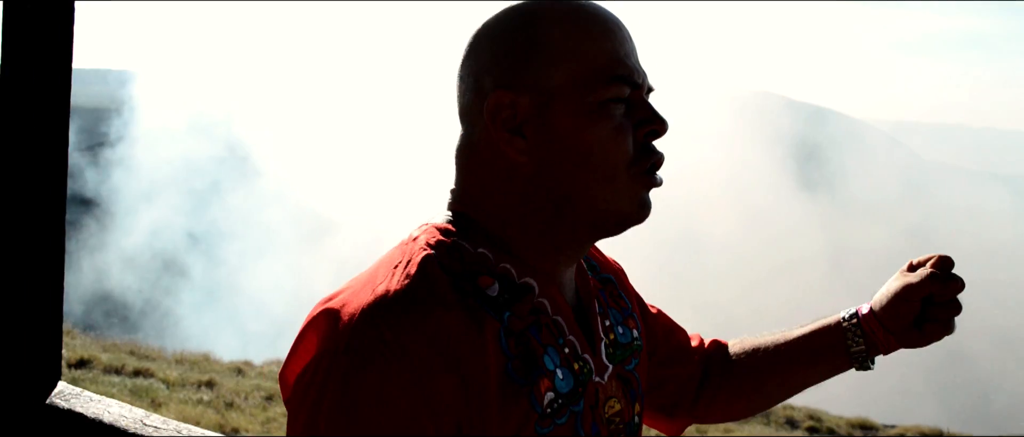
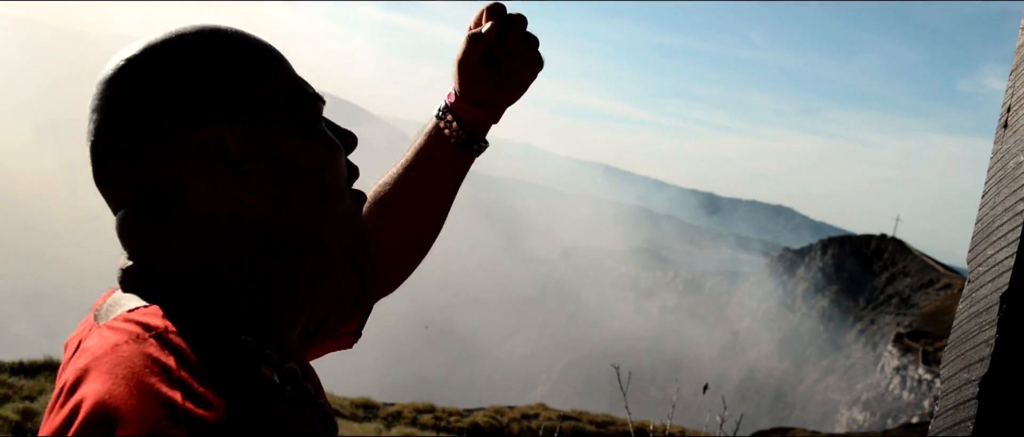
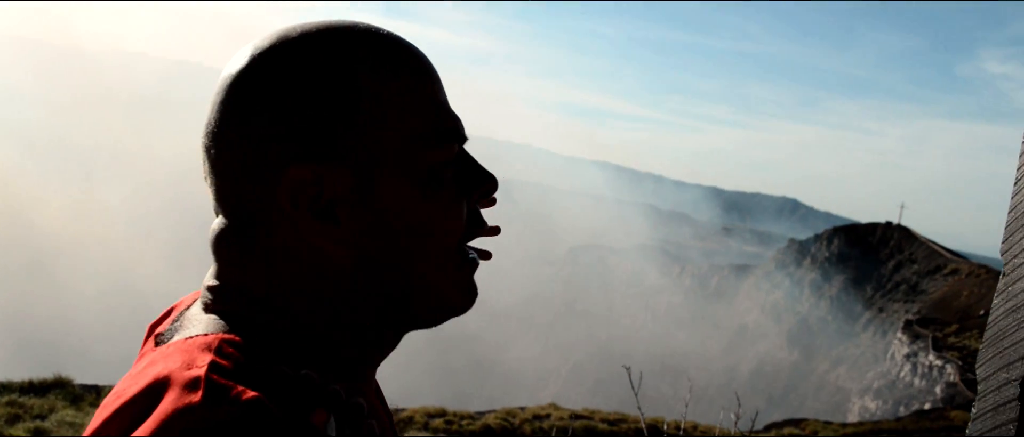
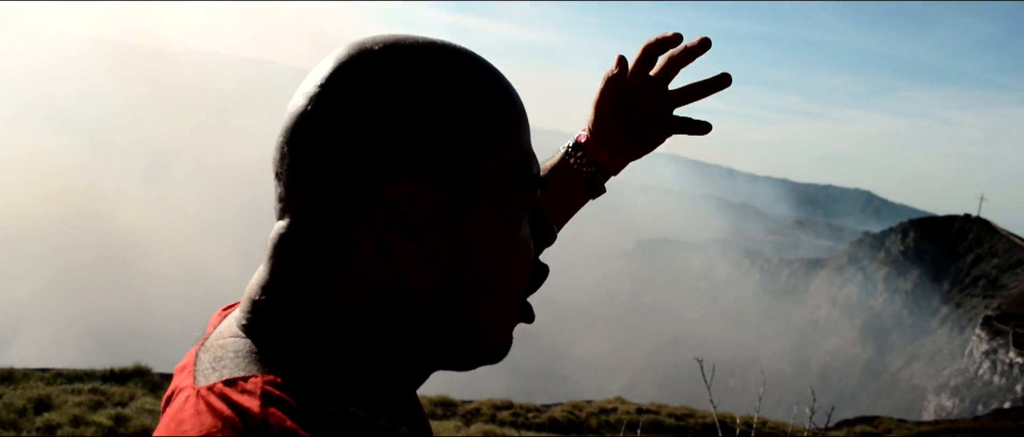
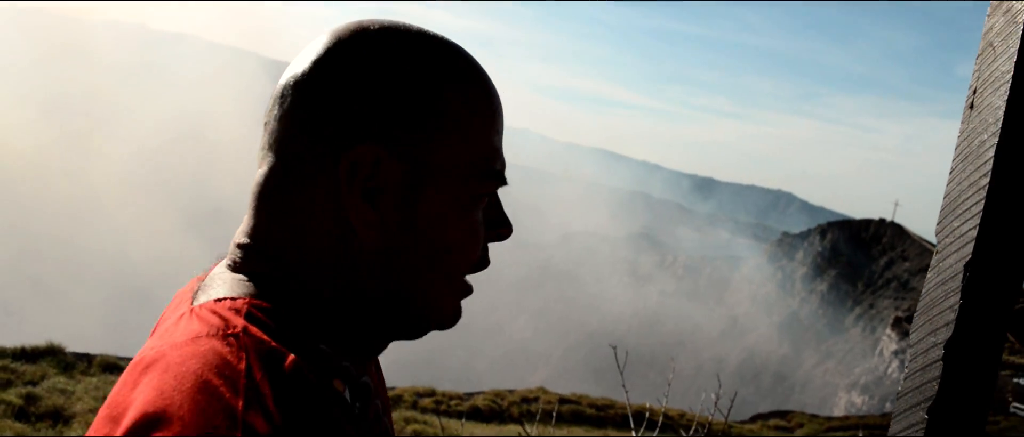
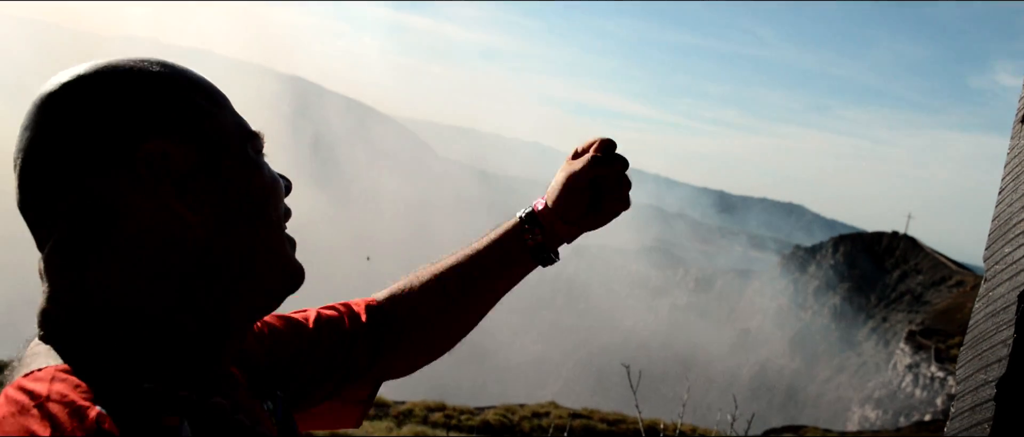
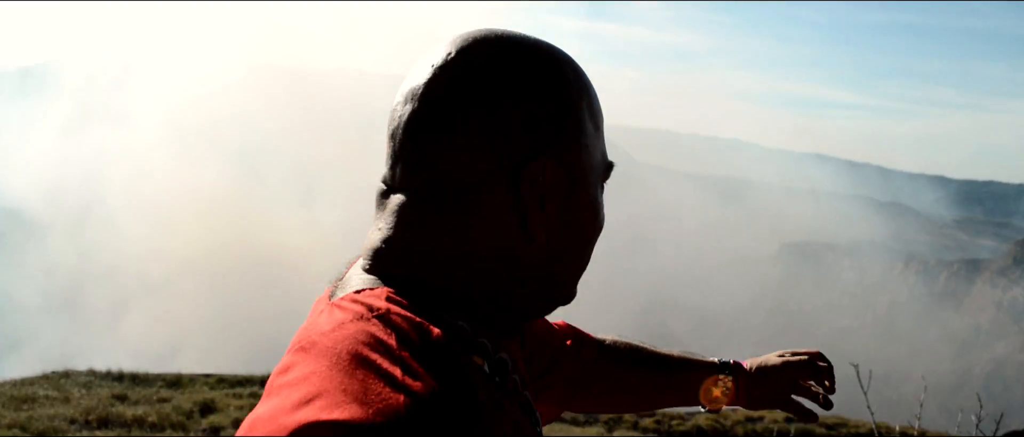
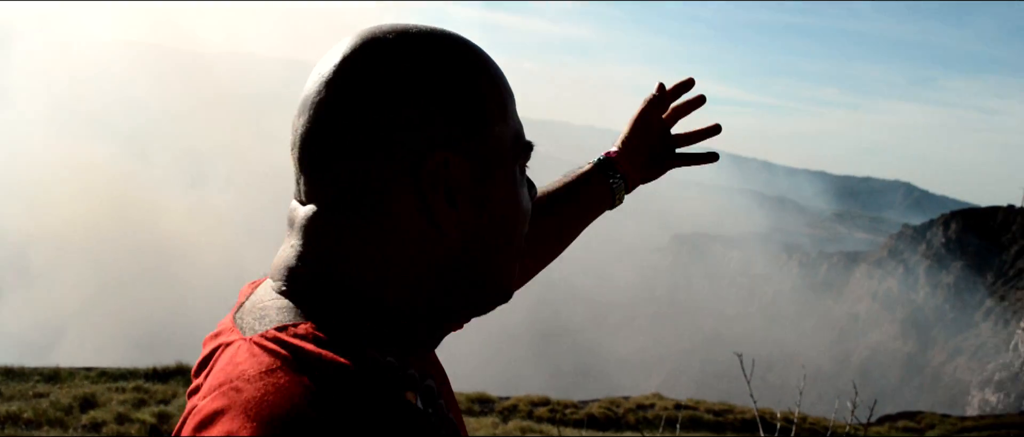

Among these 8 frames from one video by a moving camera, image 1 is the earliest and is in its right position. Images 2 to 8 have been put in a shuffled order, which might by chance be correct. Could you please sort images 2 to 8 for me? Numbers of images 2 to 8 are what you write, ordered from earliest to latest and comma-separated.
7, 8, 4, 3, 6, 2, 5
